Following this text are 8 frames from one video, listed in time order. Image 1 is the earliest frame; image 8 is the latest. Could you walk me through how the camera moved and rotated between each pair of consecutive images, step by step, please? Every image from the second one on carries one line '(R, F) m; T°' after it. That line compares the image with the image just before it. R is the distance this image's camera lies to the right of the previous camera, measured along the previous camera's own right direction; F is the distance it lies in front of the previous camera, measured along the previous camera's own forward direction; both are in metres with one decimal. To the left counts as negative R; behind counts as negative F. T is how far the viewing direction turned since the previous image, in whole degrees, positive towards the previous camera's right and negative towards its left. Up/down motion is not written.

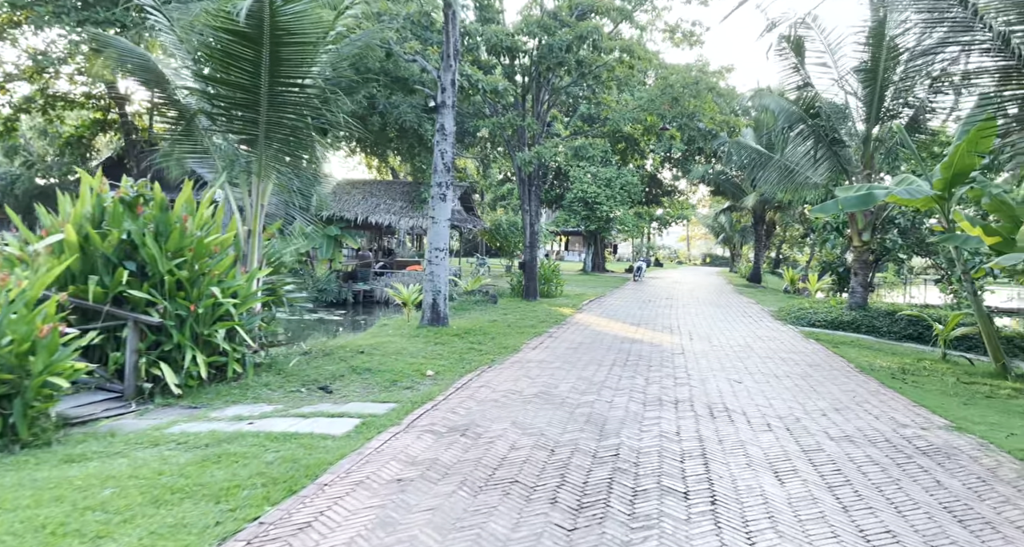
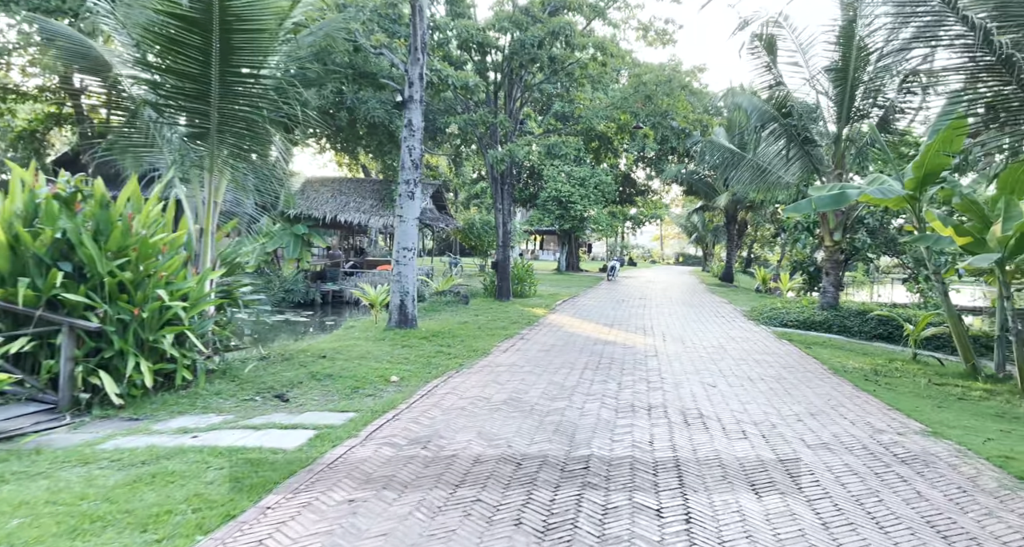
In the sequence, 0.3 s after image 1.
(+0.1, +0.3) m; +2°
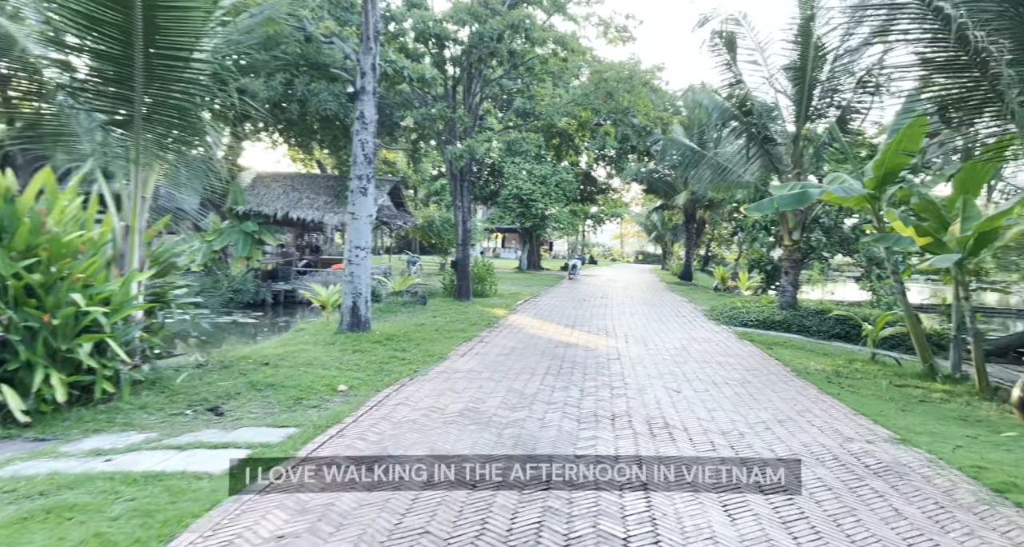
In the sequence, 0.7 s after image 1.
(+0.1, +0.4) m; +4°
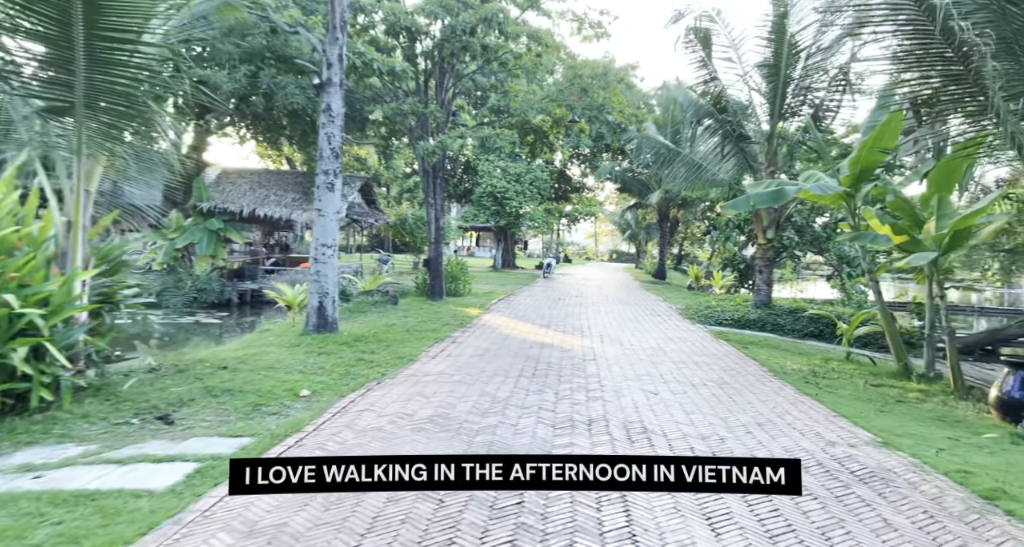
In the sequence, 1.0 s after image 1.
(0.0, +0.3) m; +3°
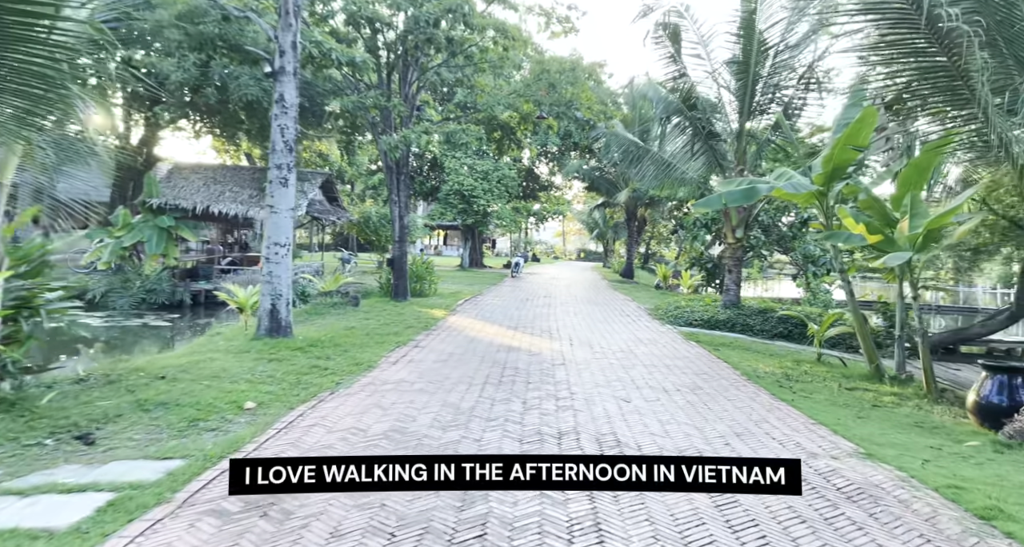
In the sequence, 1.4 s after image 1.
(0.0, +0.4) m; +3°
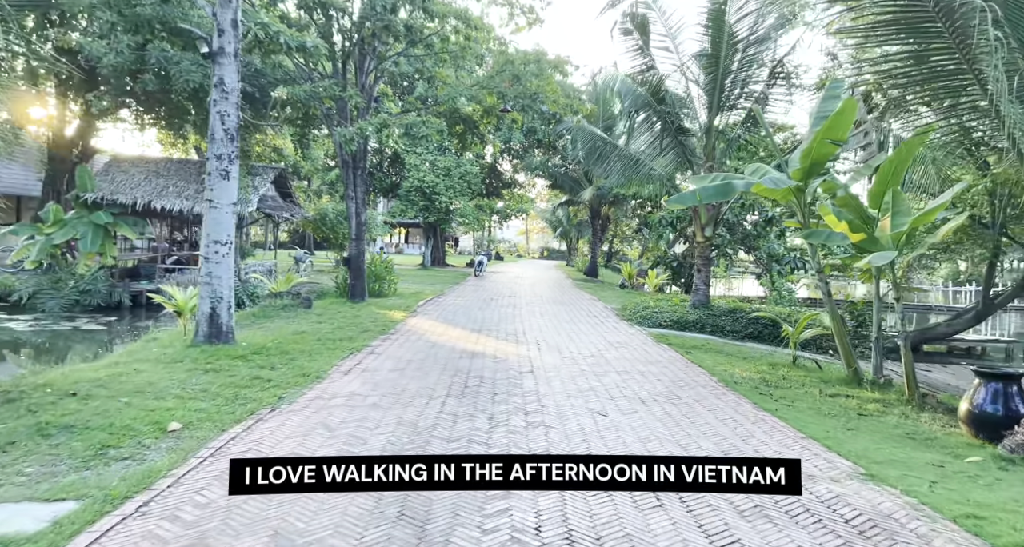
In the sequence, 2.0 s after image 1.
(0.0, +0.6) m; +4°
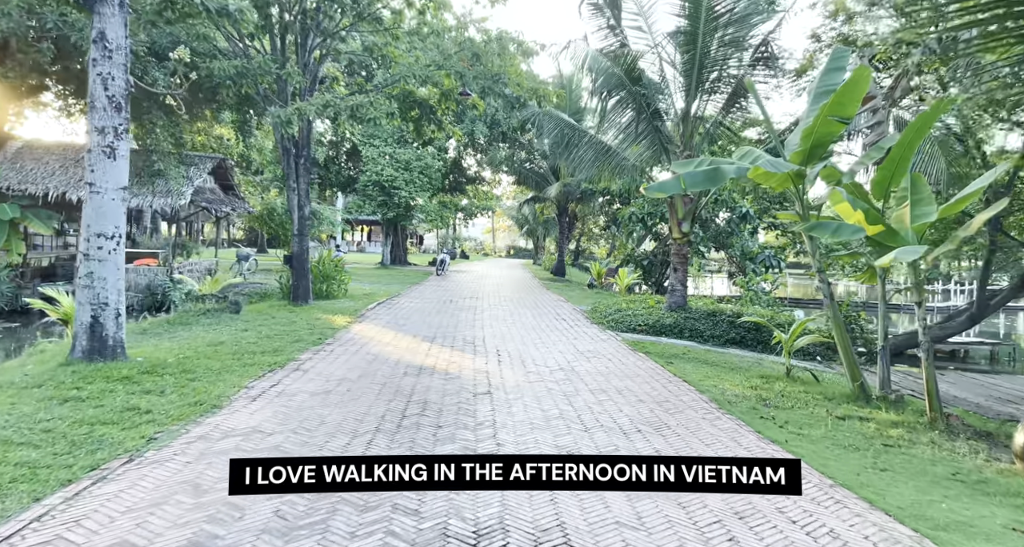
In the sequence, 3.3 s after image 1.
(+0.2, +1.3) m; +3°
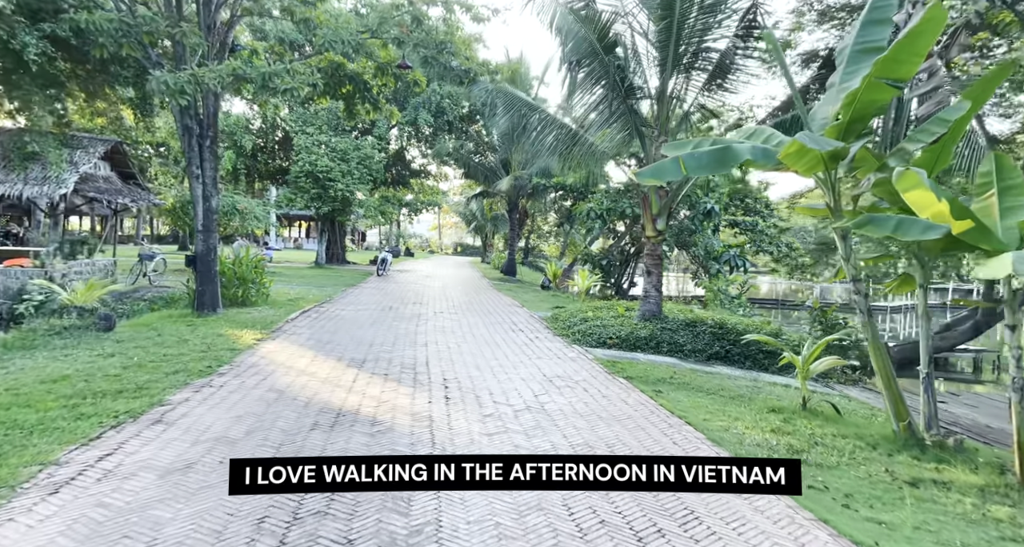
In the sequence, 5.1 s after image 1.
(0.0, +1.8) m; +5°
